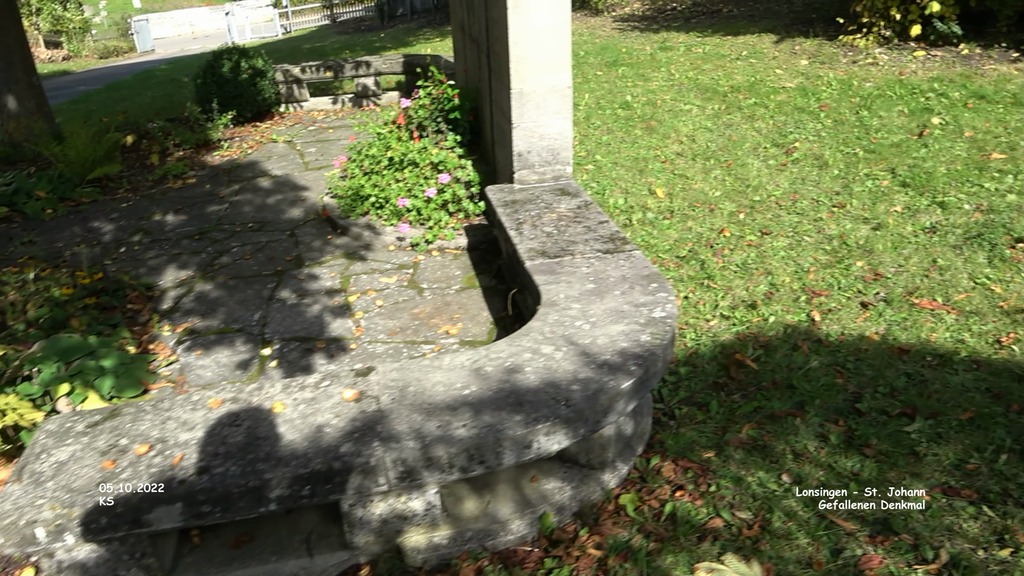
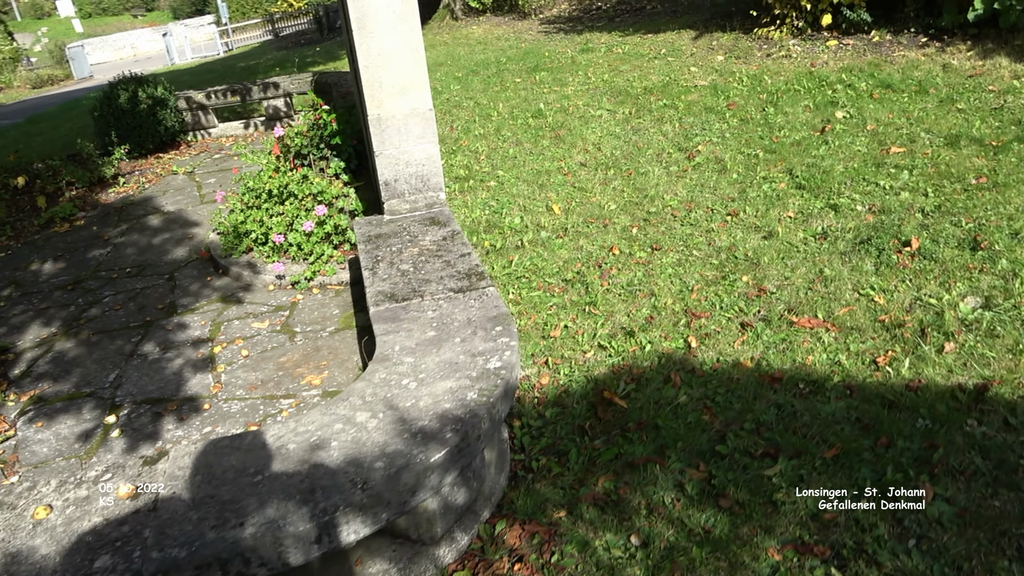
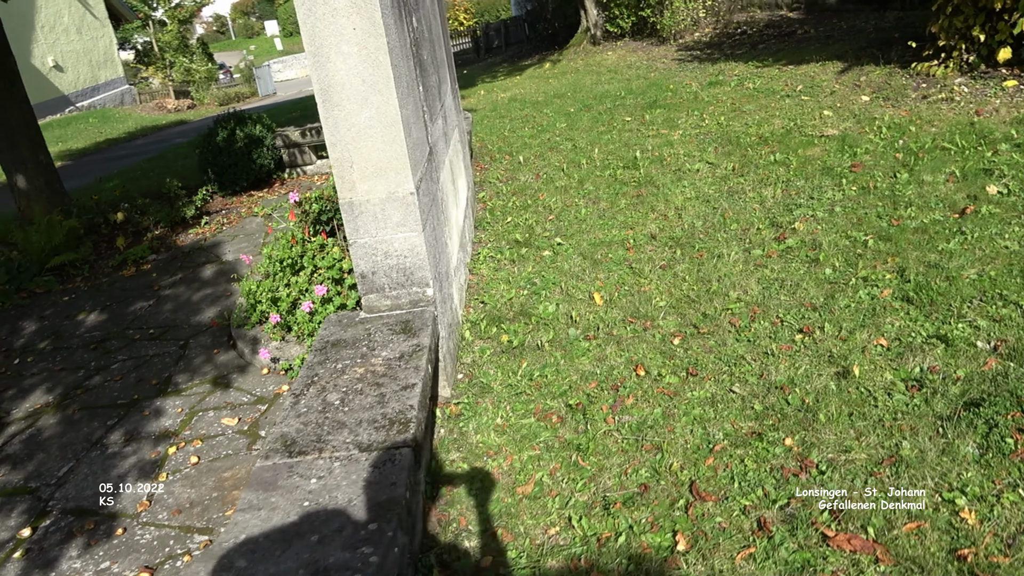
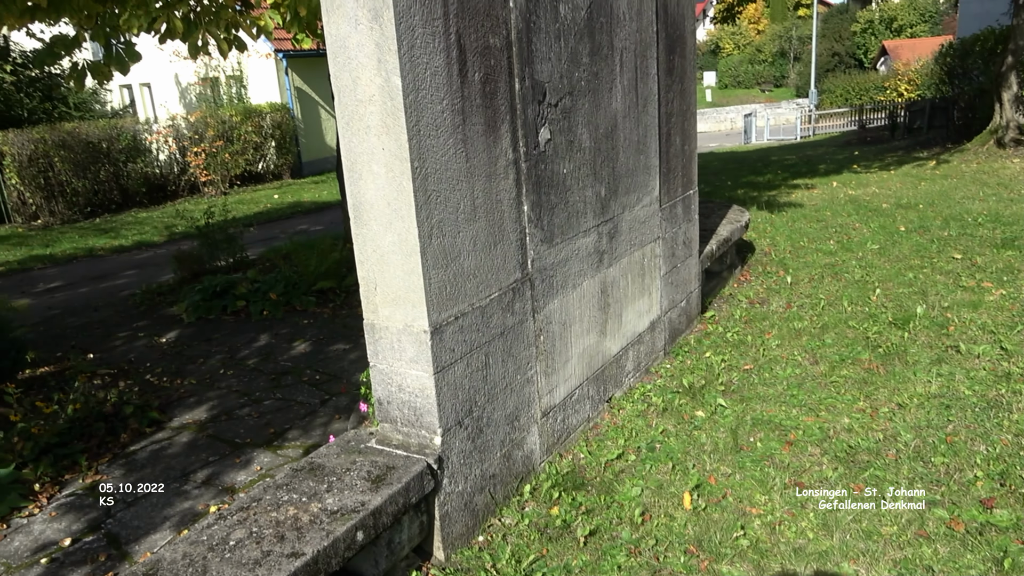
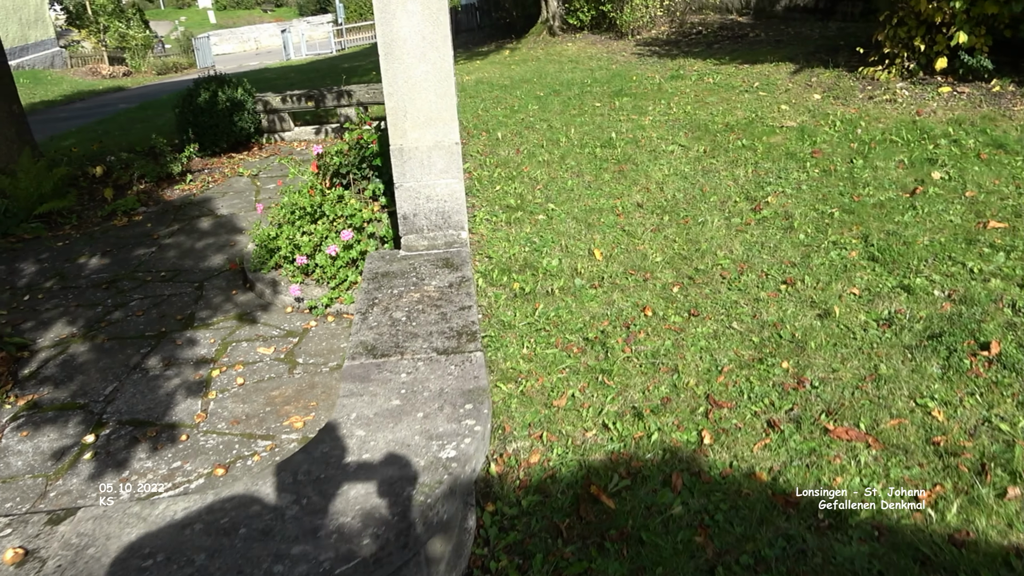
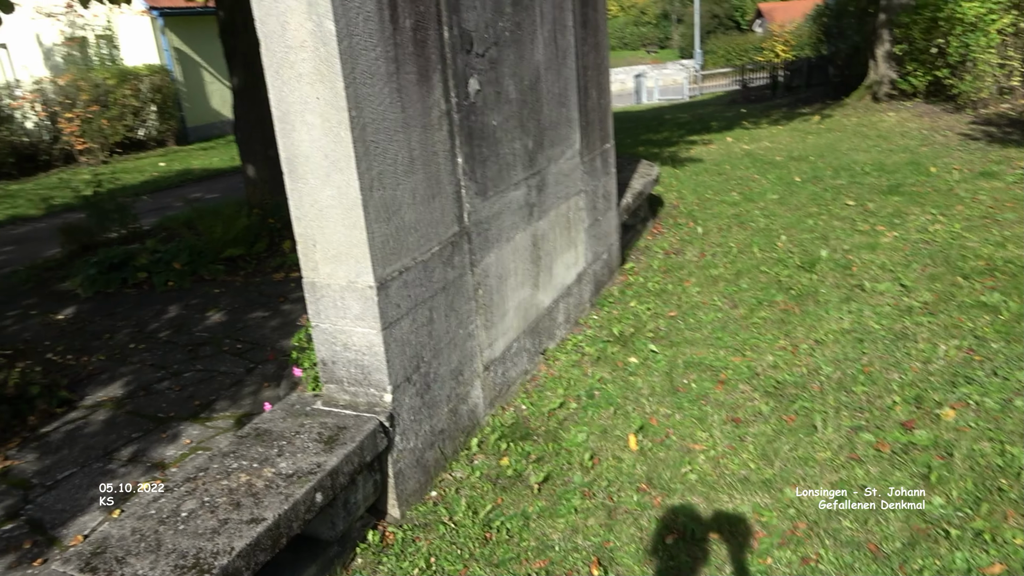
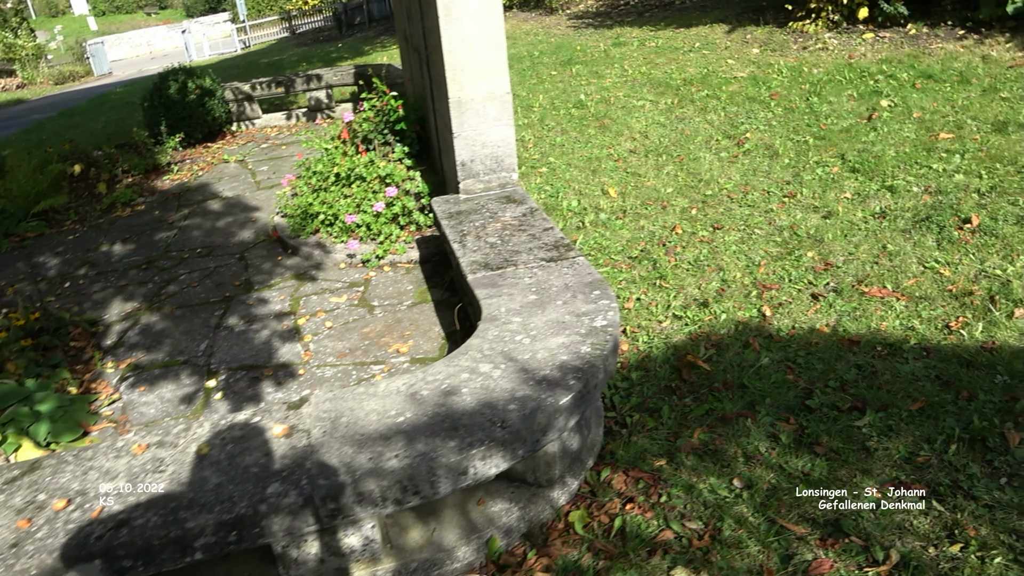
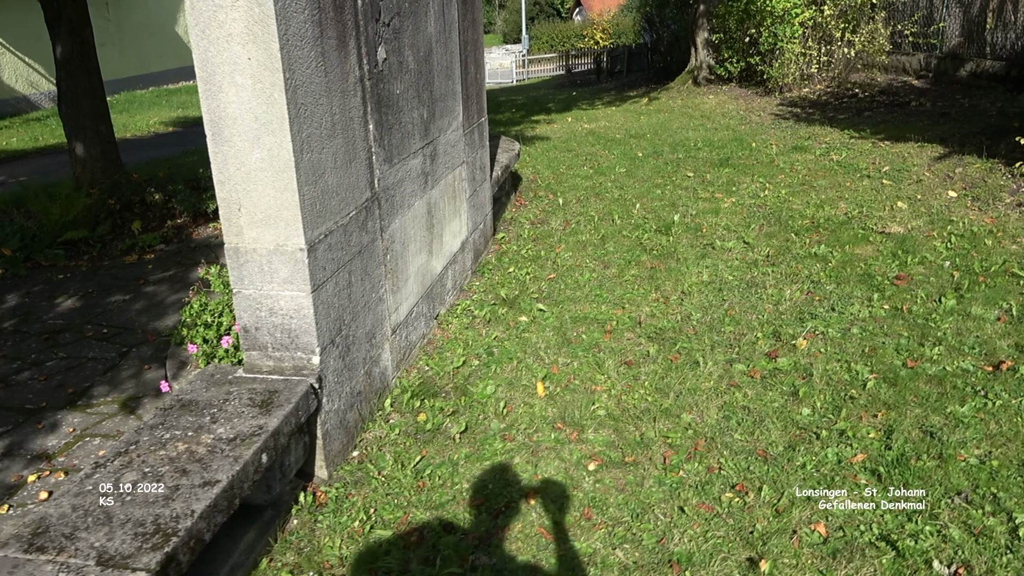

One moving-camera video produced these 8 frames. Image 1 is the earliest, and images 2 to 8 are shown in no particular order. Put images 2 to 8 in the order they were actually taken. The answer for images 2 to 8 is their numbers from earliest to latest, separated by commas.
7, 2, 5, 3, 8, 6, 4
